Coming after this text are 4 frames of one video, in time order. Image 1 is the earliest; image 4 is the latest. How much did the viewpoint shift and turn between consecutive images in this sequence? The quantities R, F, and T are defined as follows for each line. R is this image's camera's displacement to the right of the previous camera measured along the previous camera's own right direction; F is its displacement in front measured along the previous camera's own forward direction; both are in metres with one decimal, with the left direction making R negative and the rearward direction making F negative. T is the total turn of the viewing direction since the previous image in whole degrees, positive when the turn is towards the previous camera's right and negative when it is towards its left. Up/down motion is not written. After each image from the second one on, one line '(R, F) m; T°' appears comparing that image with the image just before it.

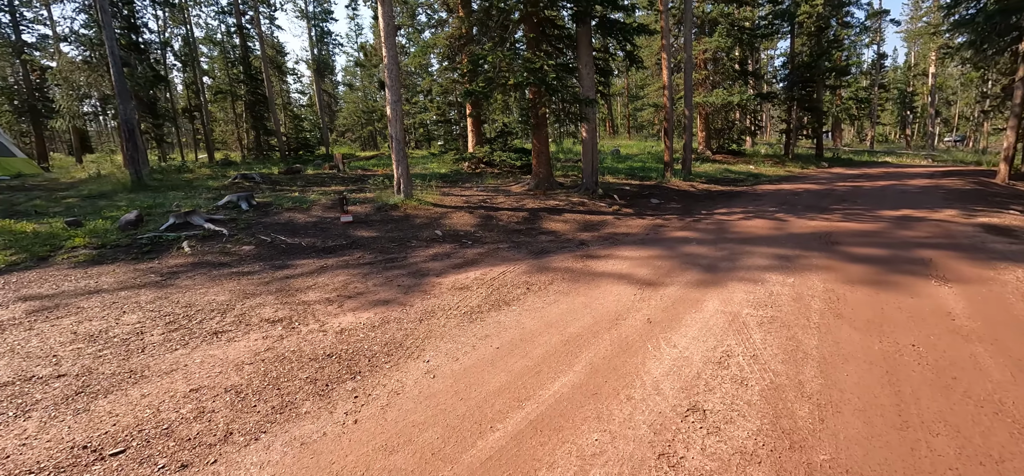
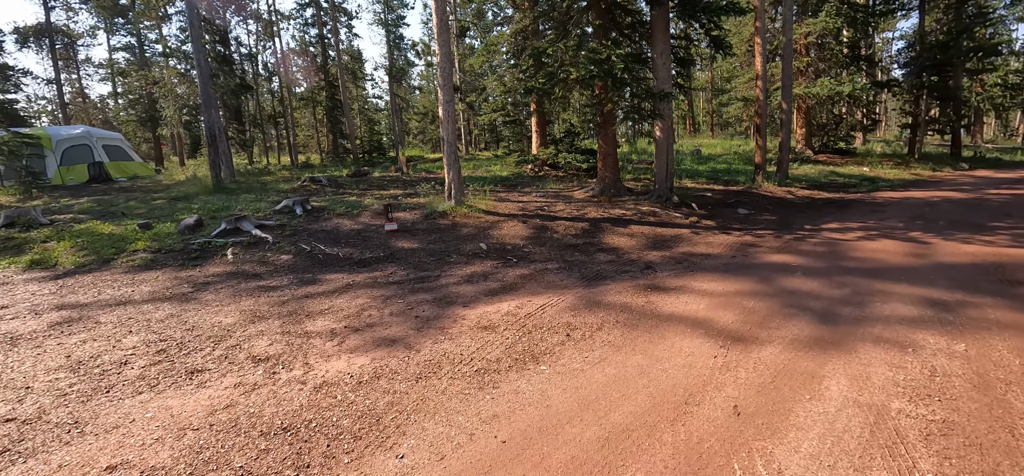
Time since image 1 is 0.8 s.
(+0.3, +1.2) m; -9°
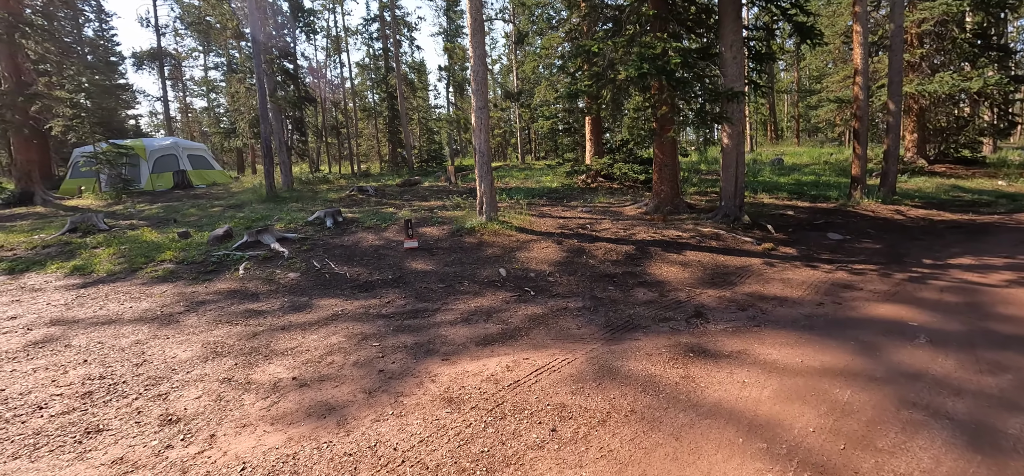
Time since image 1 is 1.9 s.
(+0.6, +1.2) m; -8°
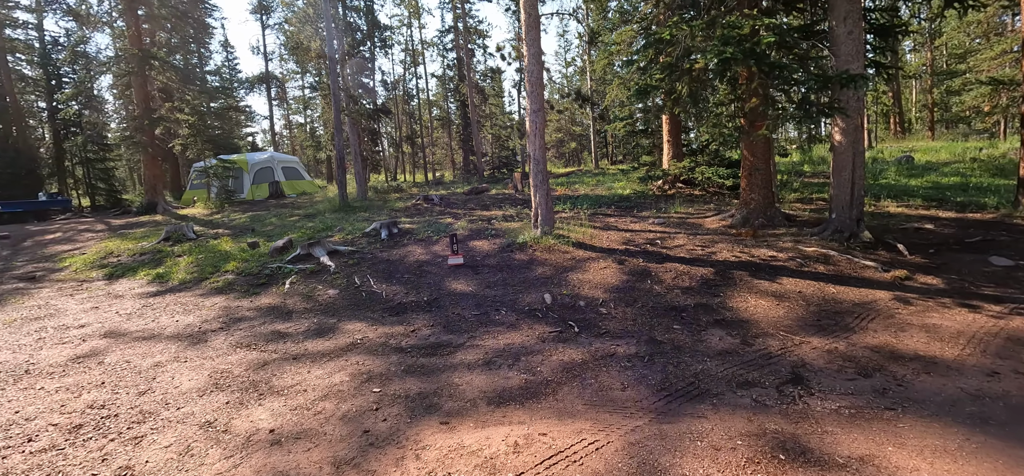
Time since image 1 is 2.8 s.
(+0.4, +1.0) m; -10°
